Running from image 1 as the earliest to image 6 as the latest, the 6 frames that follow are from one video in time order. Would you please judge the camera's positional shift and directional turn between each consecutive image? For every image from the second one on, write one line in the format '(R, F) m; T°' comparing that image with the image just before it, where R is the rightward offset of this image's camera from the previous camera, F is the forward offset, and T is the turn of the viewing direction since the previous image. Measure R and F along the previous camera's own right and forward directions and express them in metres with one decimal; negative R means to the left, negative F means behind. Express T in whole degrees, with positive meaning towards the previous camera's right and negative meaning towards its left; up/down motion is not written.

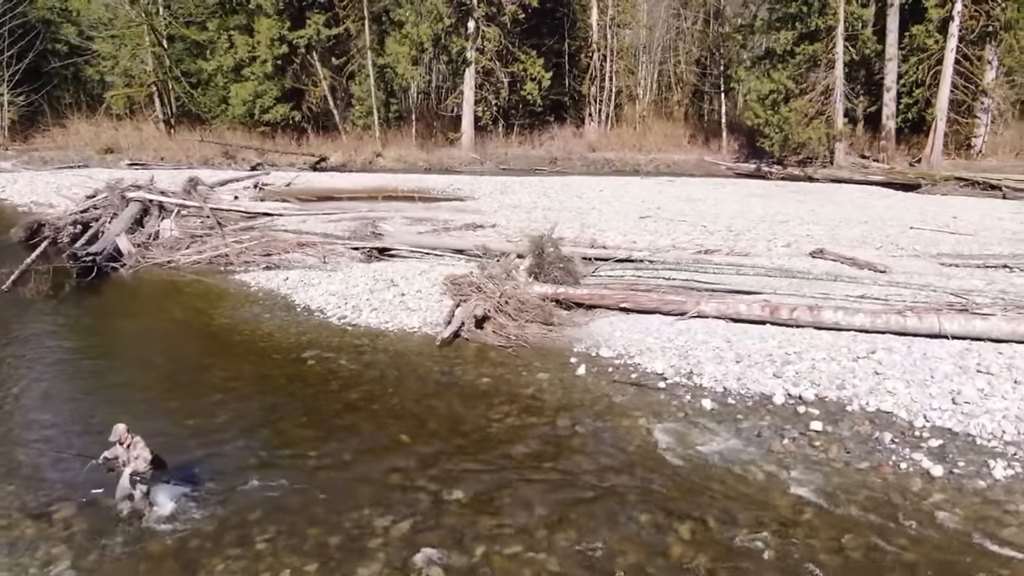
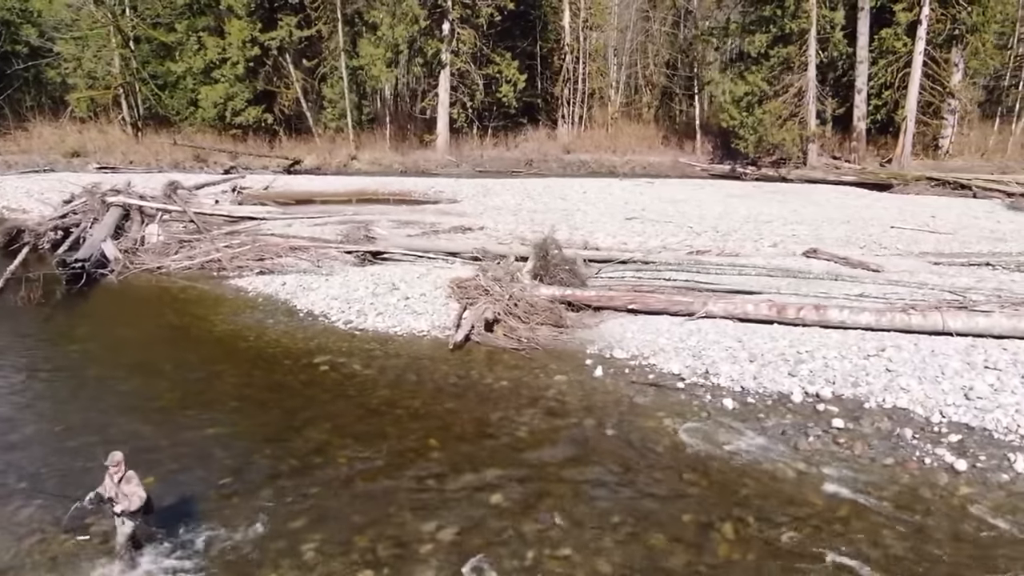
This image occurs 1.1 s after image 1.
(-0.4, 0.0) m; +2°
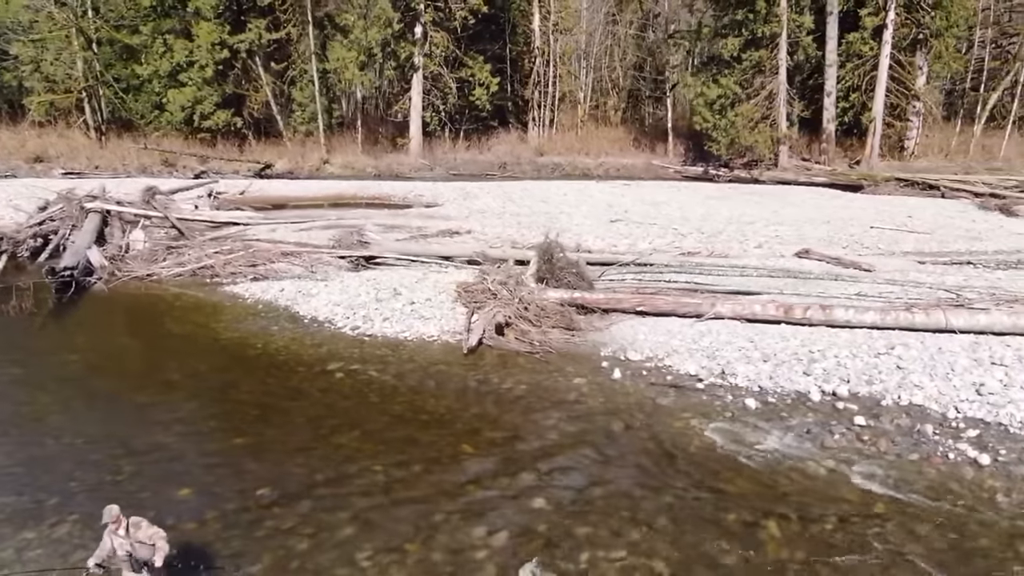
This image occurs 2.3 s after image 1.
(-0.5, 0.0) m; +2°
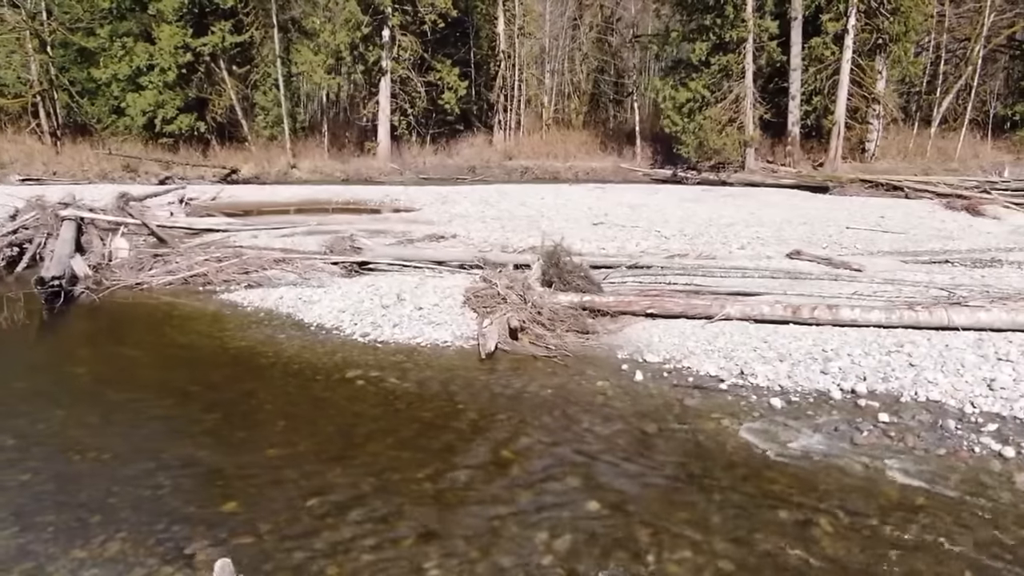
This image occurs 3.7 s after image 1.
(-0.6, 0.0) m; +3°
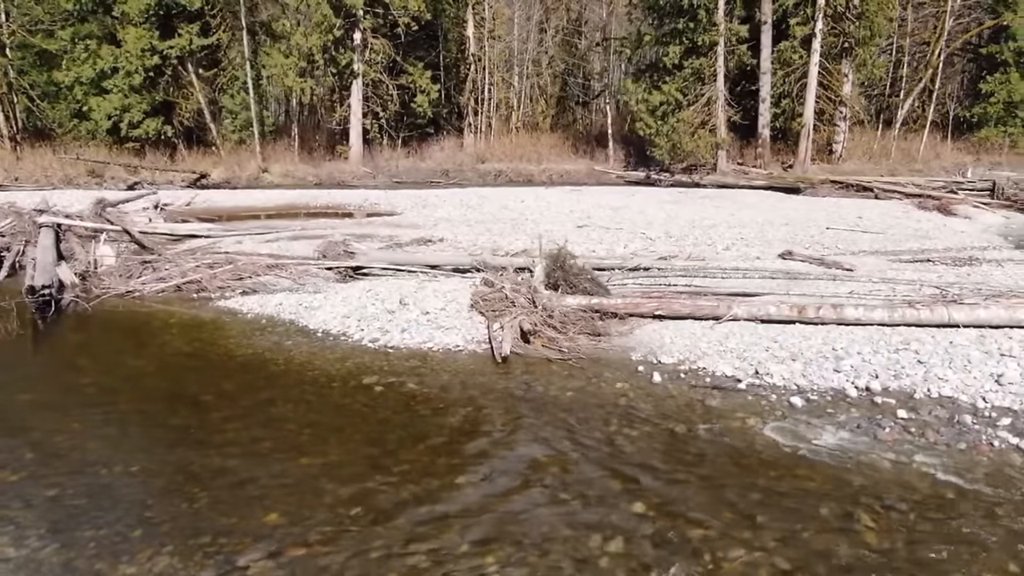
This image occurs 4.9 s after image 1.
(-0.5, 0.0) m; +2°
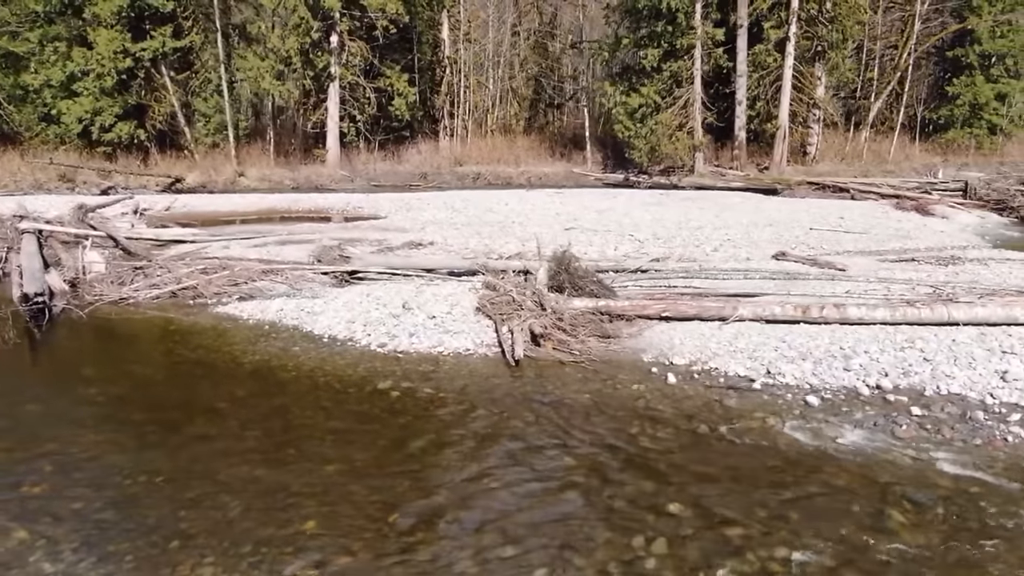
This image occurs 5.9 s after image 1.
(-0.4, 0.0) m; +2°
